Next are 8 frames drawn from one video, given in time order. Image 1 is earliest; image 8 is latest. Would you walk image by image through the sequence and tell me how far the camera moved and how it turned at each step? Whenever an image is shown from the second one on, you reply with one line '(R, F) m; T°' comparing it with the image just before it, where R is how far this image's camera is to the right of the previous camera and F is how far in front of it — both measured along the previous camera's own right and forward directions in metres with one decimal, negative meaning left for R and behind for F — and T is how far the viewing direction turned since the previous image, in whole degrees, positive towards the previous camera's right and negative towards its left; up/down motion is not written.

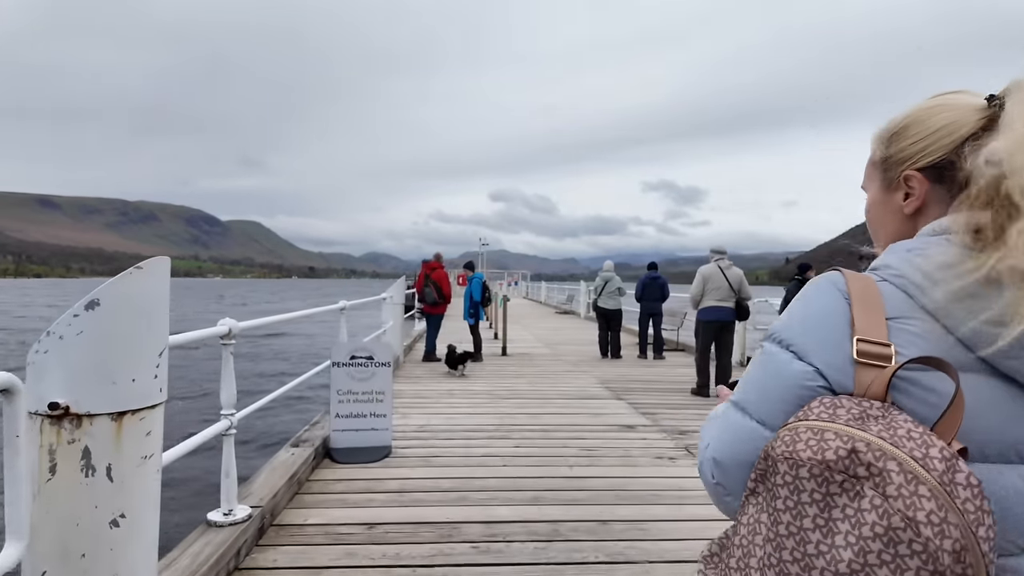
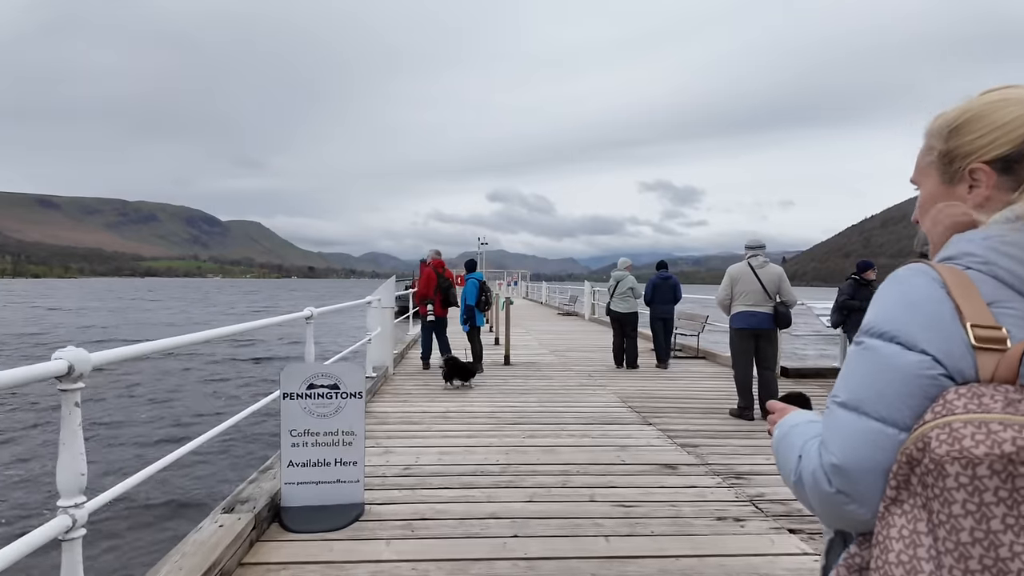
(-0.1, +1.1) m; 0°
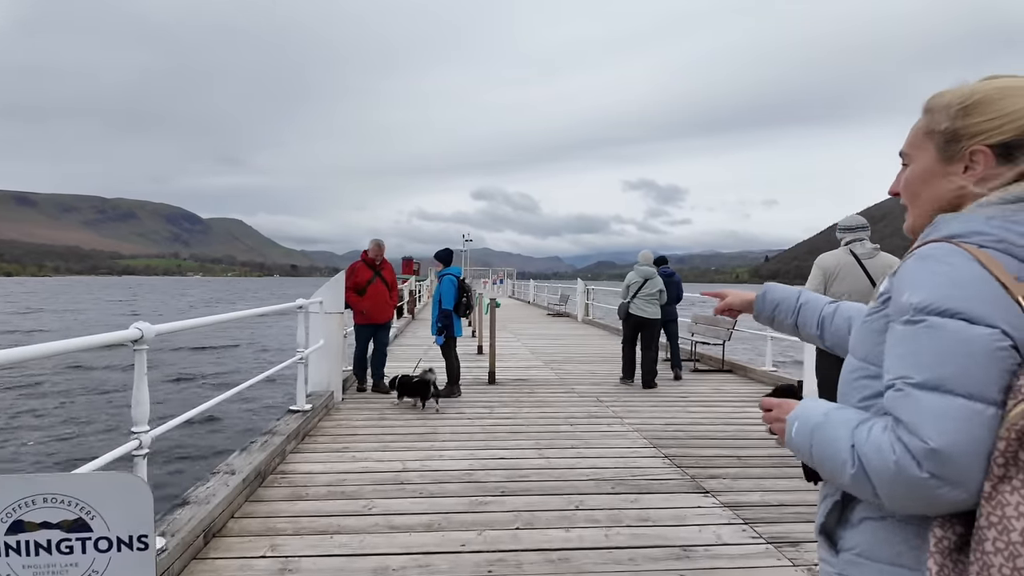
(0.0, +1.9) m; +1°
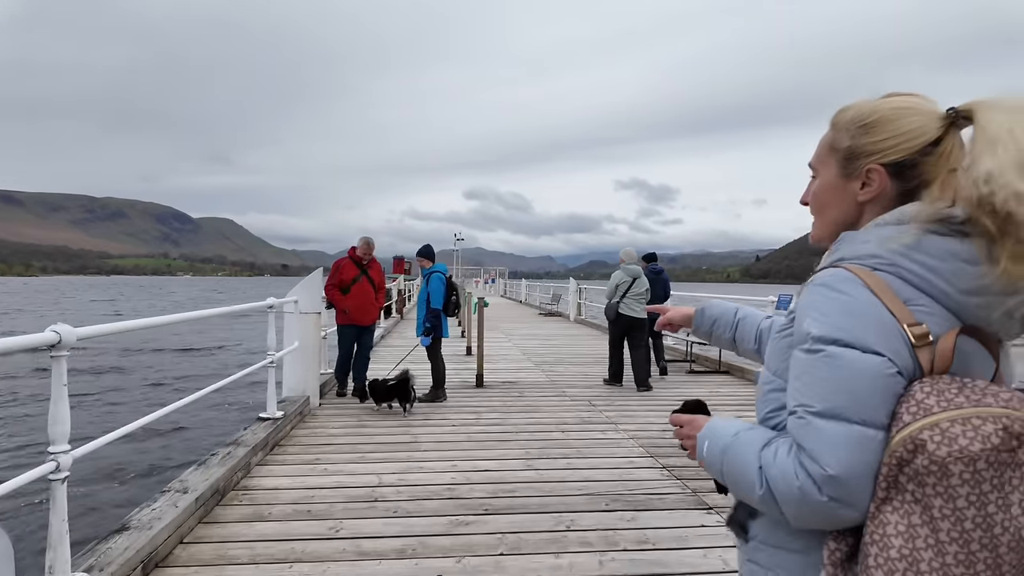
(0.0, +0.3) m; +1°
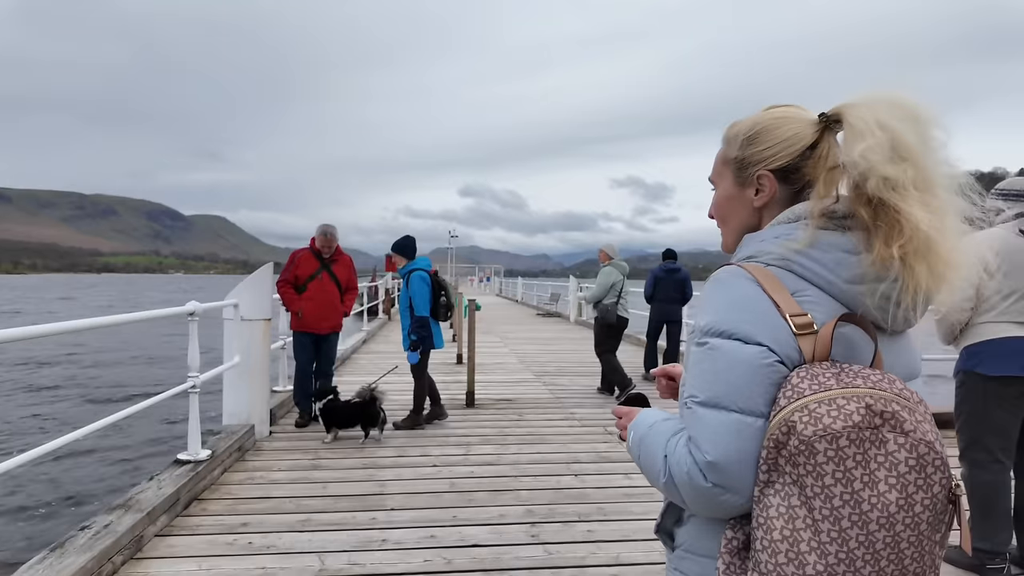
(0.0, +1.2) m; +1°
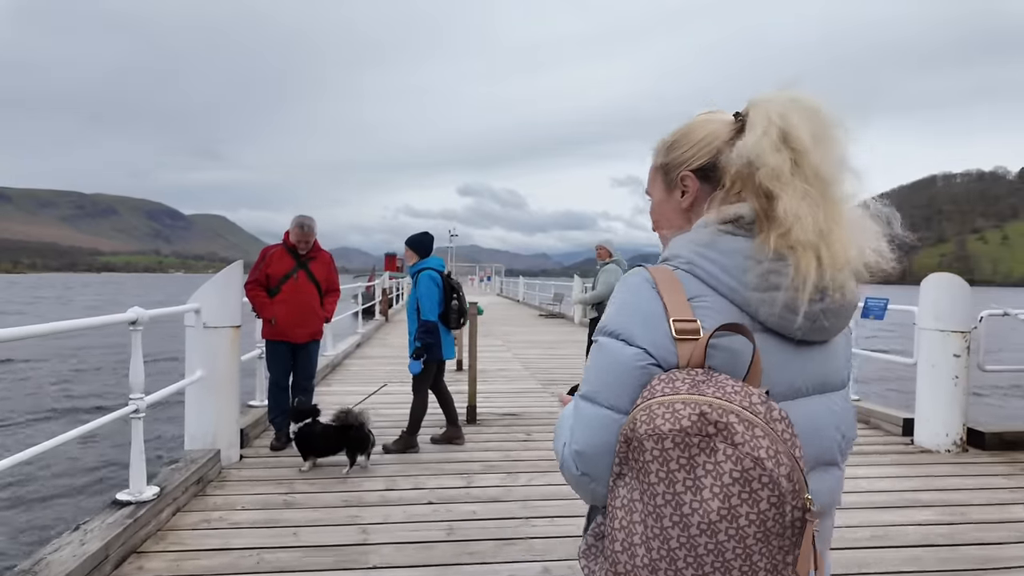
(-0.1, +0.7) m; 0°
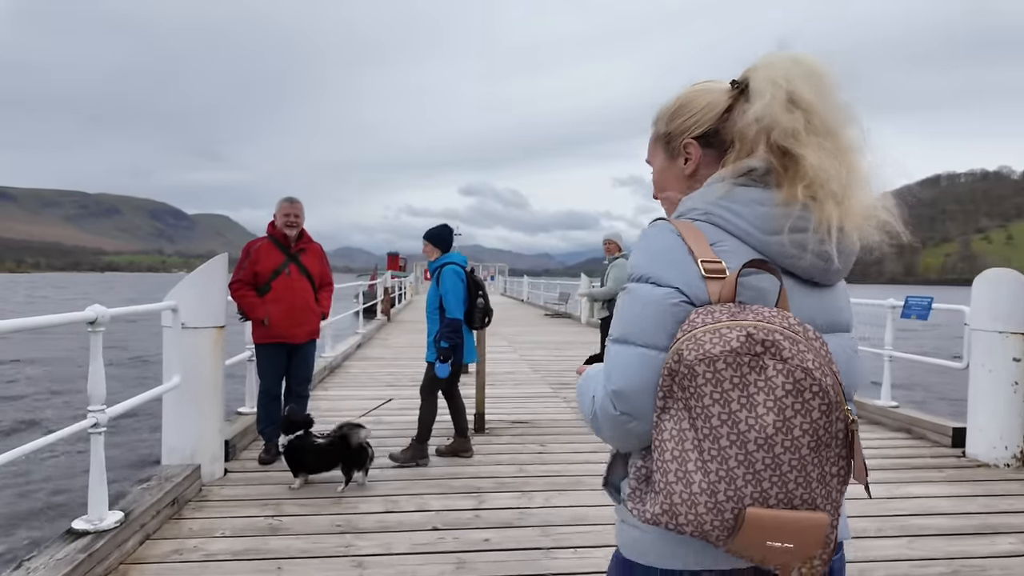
(-0.1, +0.4) m; 0°
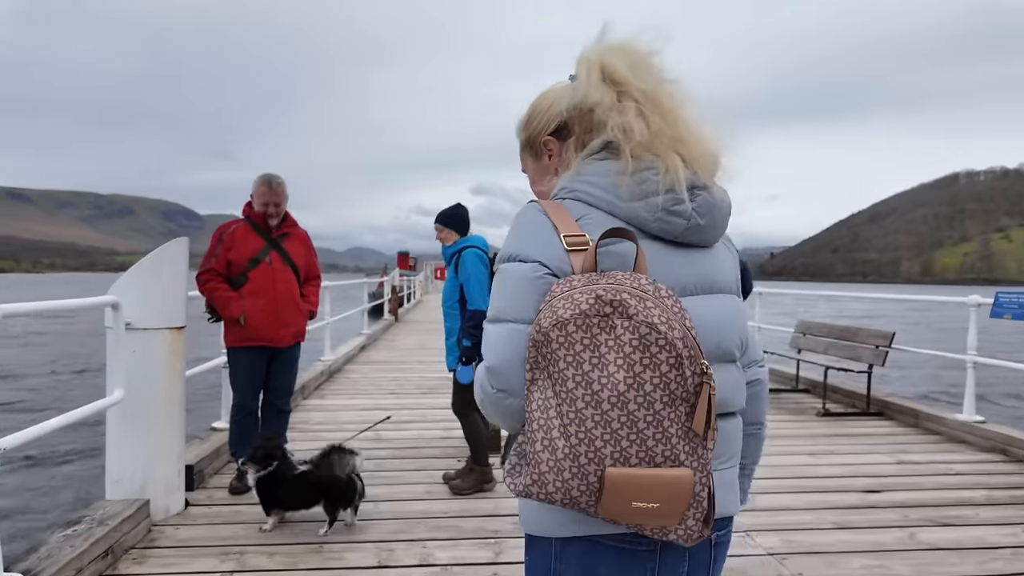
(-0.1, +0.7) m; -1°
